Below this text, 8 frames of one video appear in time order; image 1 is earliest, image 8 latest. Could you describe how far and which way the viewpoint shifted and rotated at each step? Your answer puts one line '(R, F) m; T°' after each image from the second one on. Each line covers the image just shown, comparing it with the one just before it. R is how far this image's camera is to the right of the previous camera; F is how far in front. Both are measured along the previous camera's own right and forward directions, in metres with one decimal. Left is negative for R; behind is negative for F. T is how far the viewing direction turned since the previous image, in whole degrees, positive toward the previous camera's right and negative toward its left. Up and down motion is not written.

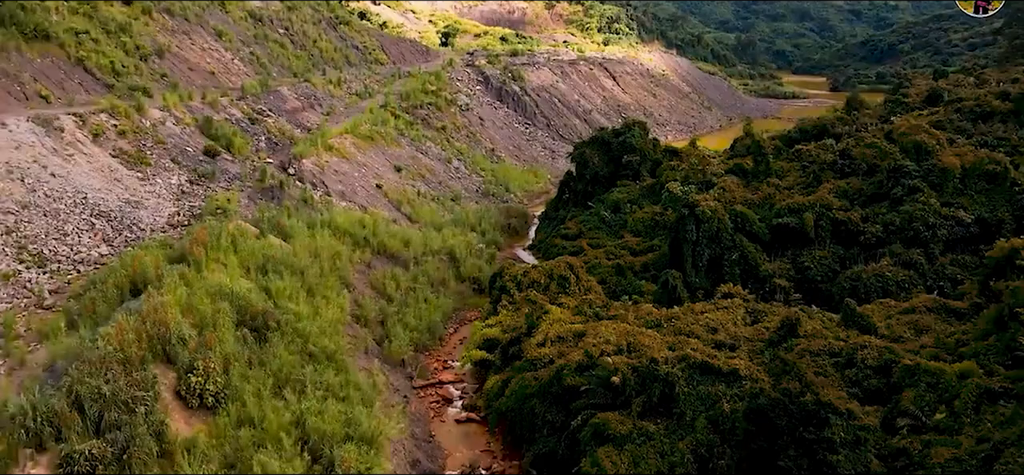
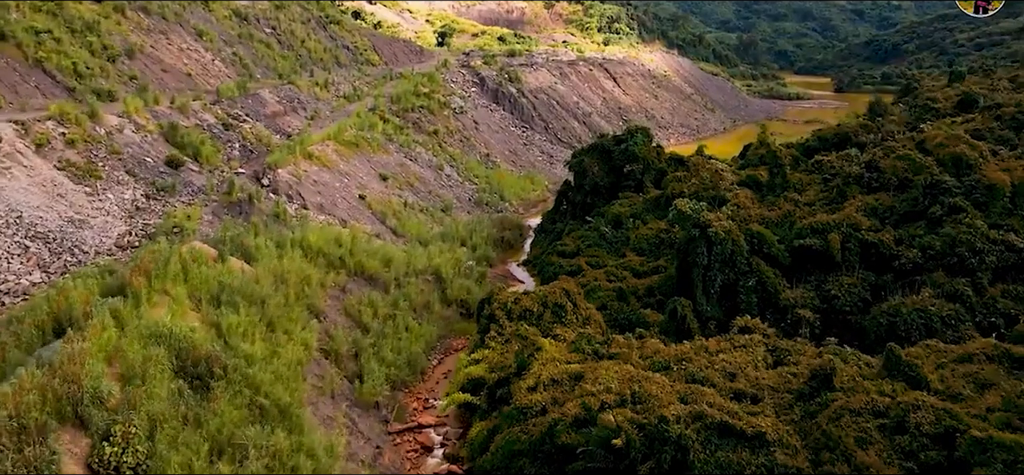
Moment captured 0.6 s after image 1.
(+0.3, +2.3) m; 0°
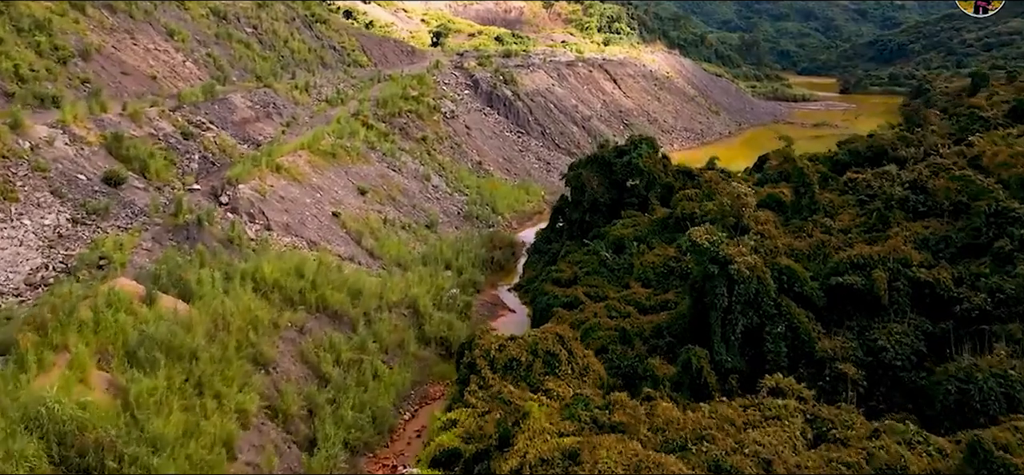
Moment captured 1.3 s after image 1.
(+0.4, +3.1) m; 0°
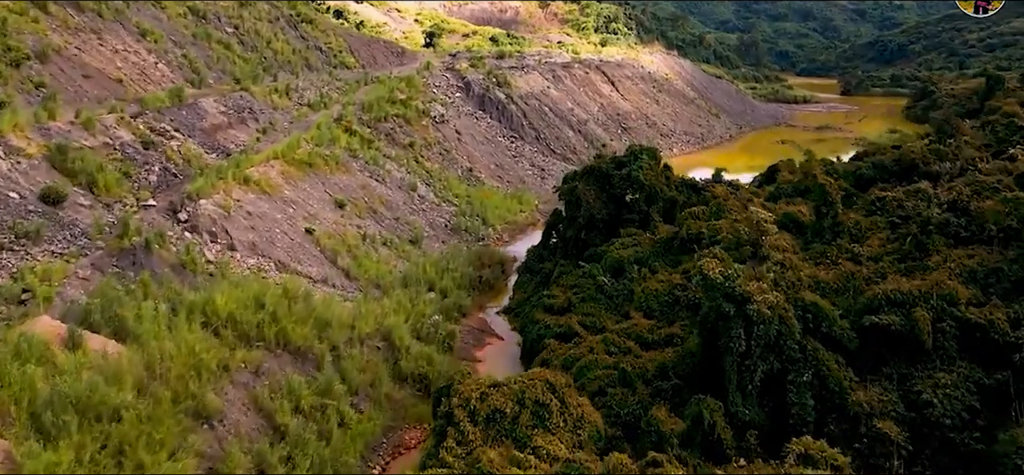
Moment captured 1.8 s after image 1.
(+0.3, +2.2) m; 0°
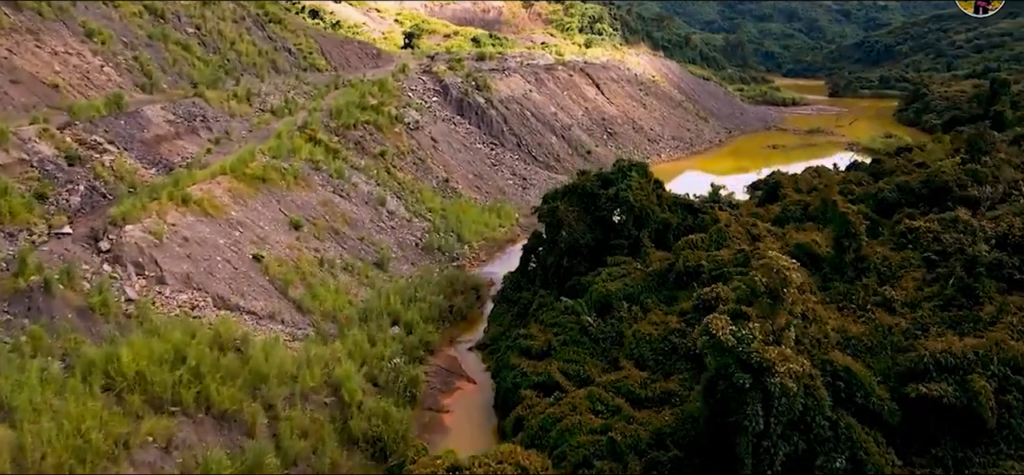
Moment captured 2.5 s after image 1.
(+0.4, +2.8) m; +1°
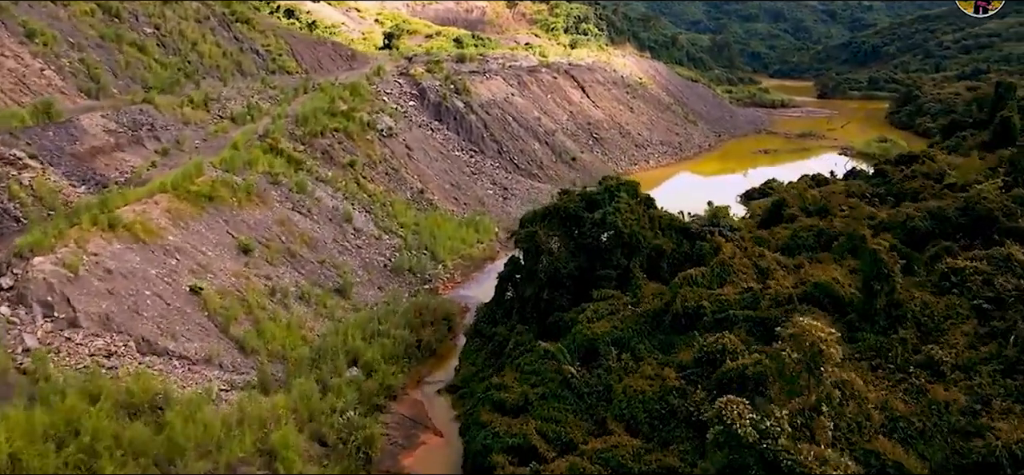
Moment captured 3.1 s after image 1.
(+0.4, +2.6) m; +1°
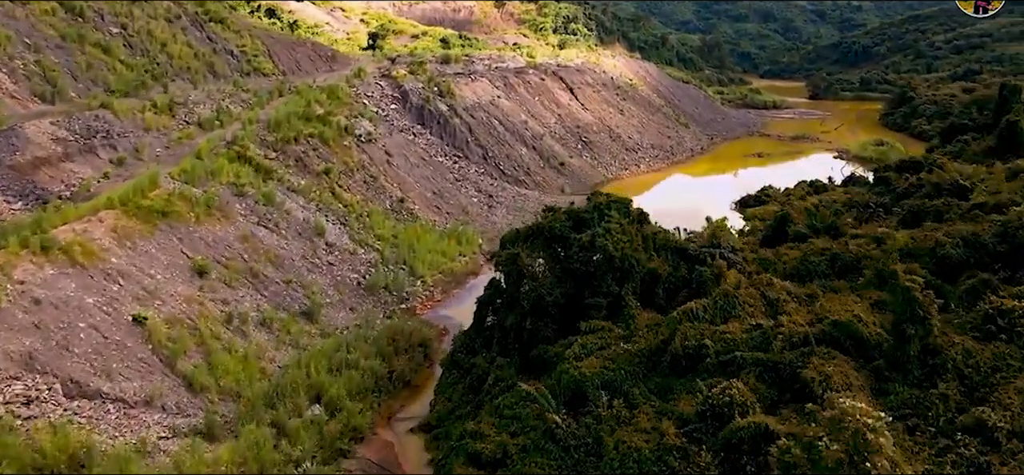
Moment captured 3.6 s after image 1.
(+0.3, +1.9) m; +1°
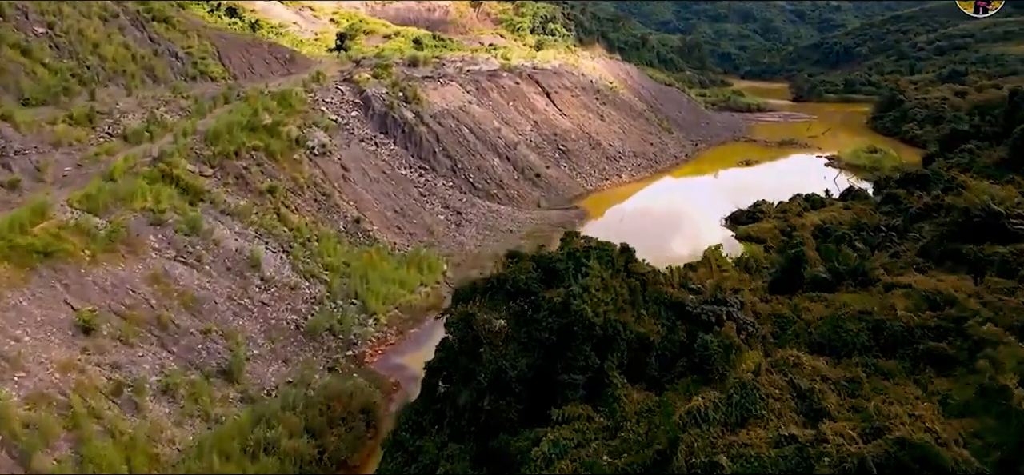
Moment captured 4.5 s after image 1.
(+0.5, +3.6) m; +2°
